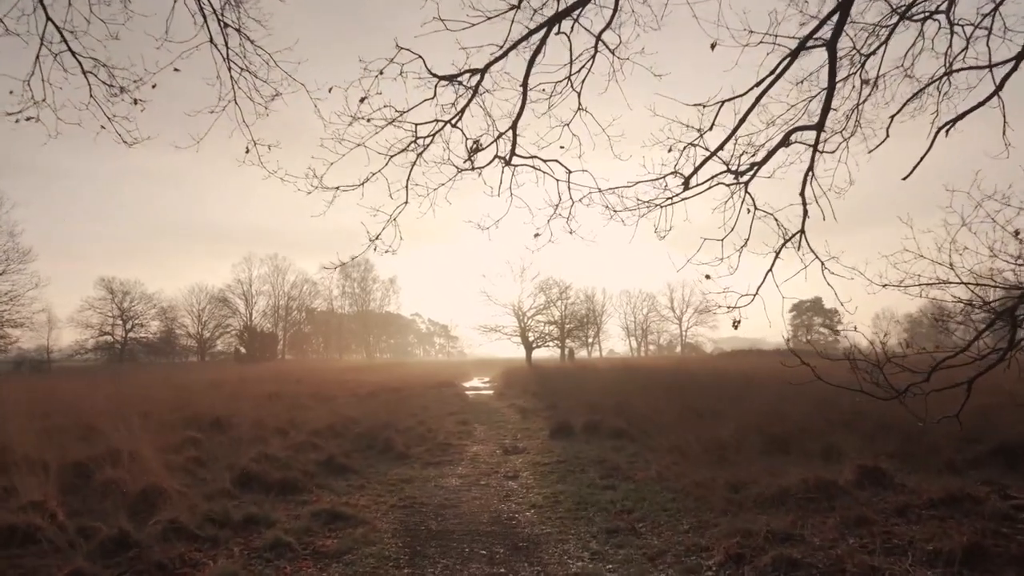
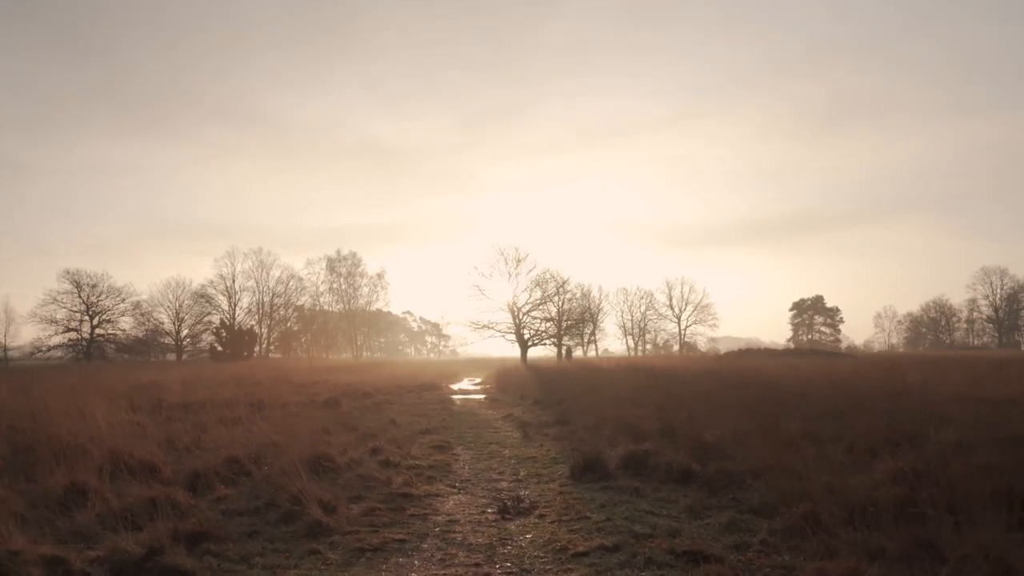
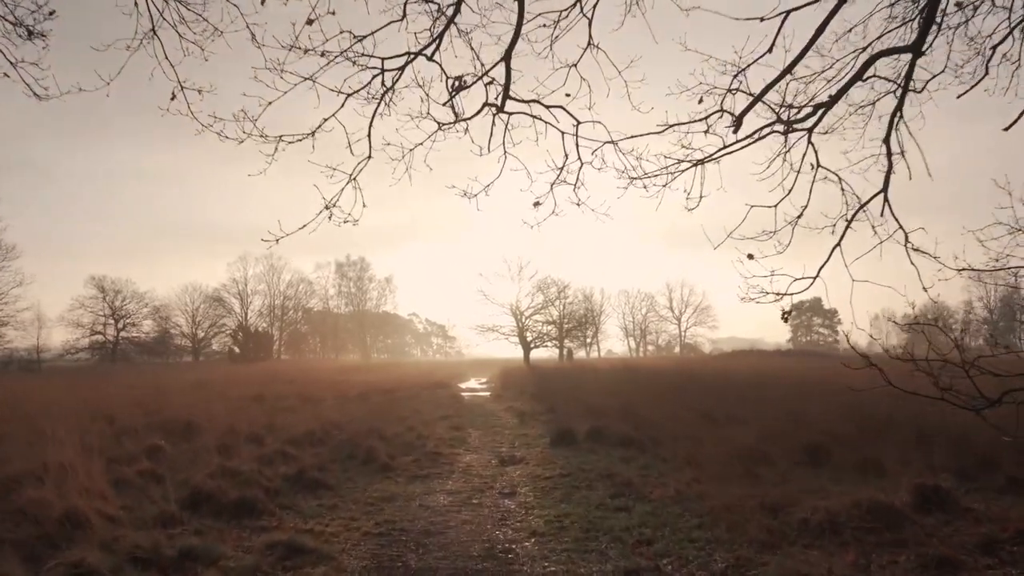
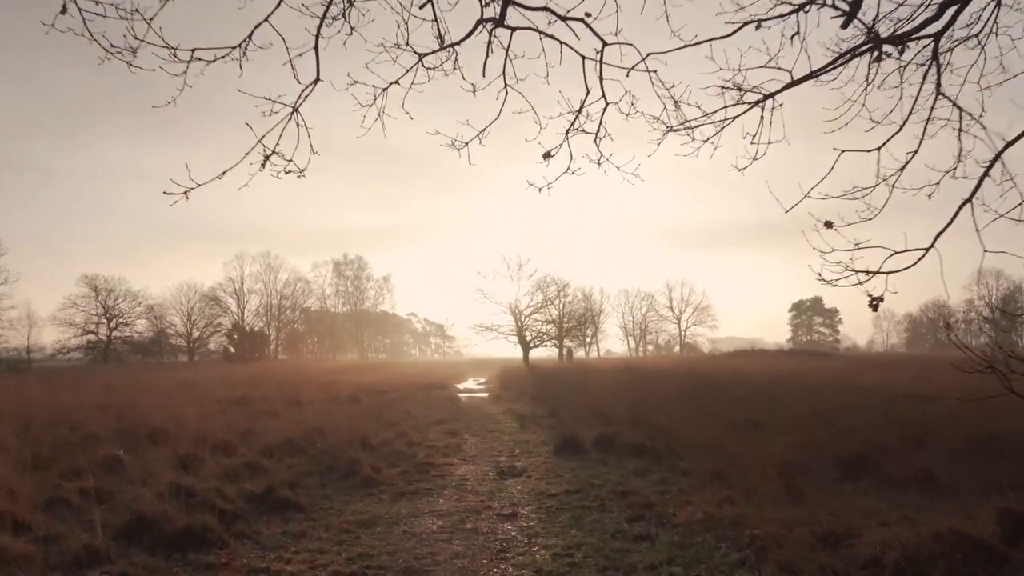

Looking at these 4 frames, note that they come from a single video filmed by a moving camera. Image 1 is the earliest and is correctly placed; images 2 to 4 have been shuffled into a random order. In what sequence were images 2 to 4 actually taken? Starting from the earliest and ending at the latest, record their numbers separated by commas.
3, 4, 2
